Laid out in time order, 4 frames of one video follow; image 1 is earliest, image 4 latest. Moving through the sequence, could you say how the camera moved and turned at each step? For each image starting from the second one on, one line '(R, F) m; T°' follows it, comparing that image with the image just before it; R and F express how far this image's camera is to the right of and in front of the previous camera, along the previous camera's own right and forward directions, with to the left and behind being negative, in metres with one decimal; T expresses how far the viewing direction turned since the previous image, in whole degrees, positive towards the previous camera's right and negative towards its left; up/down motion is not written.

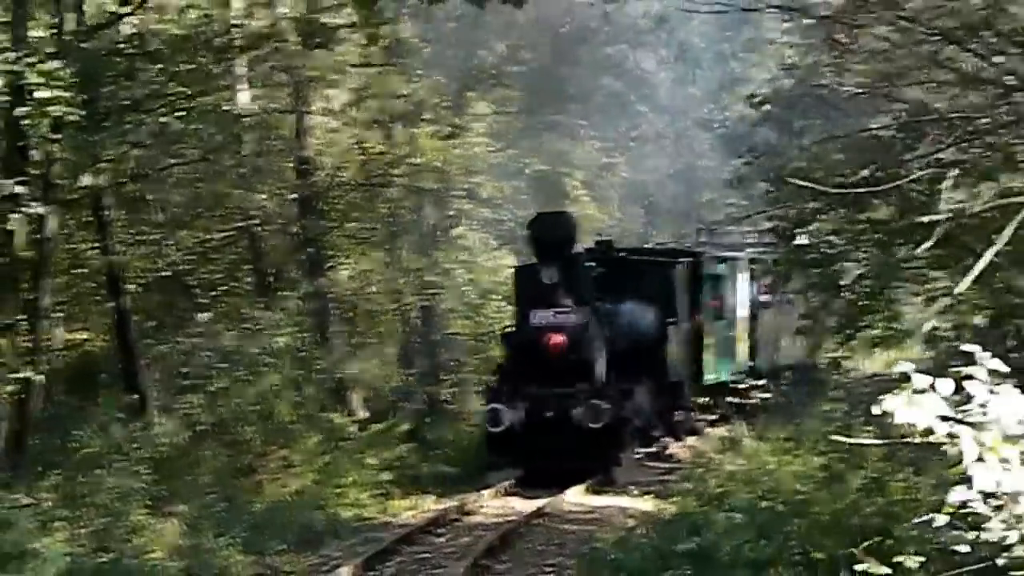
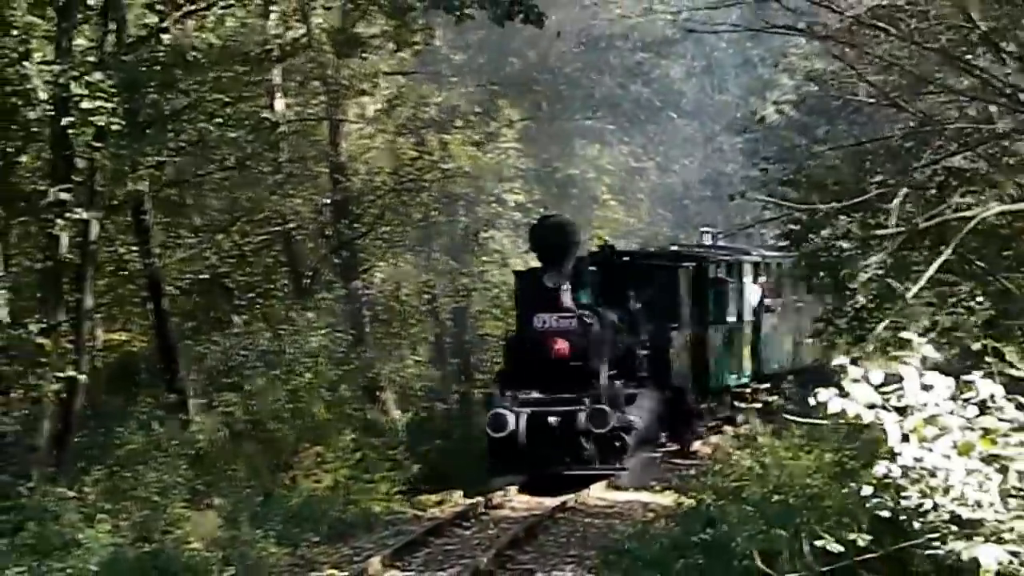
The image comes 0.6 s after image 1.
(+0.1, -0.3) m; -2°
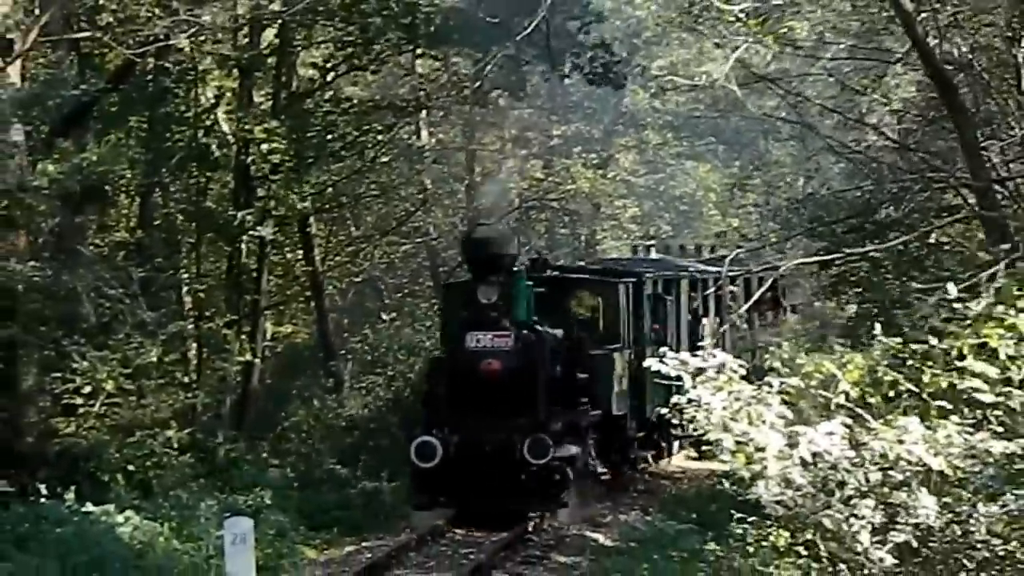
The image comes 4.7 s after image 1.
(+0.8, -2.5) m; -7°
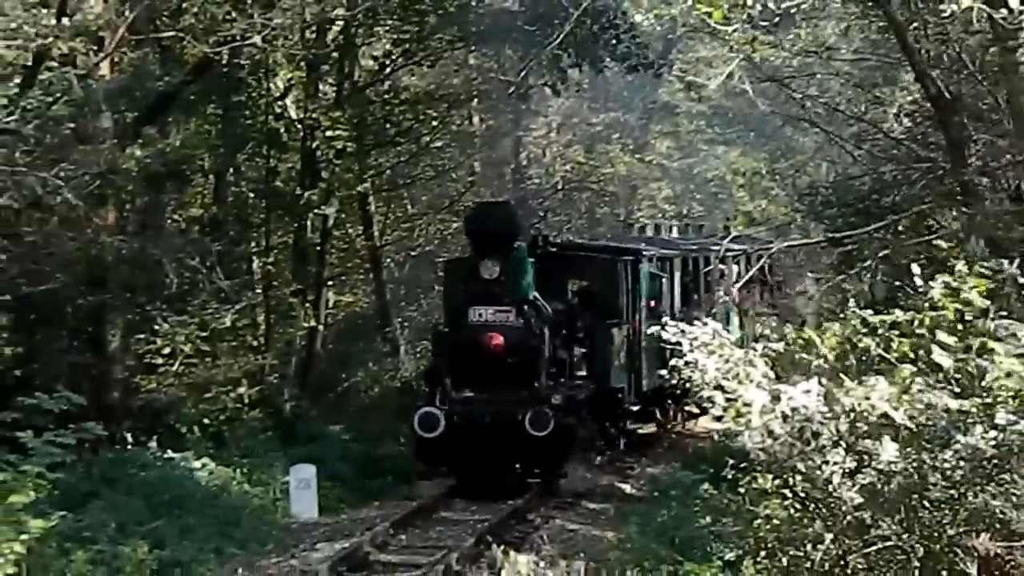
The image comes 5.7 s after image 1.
(+0.2, -1.3) m; -3°
